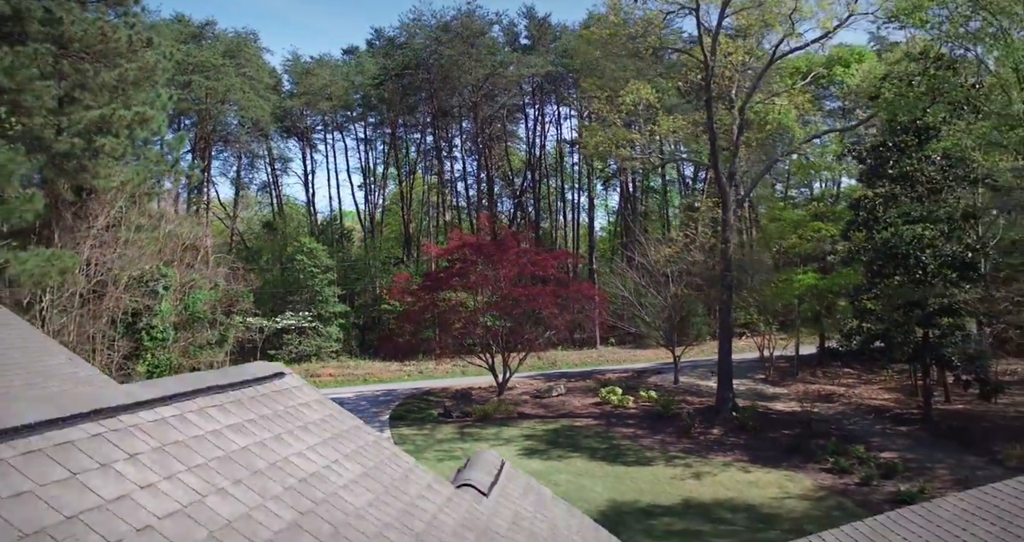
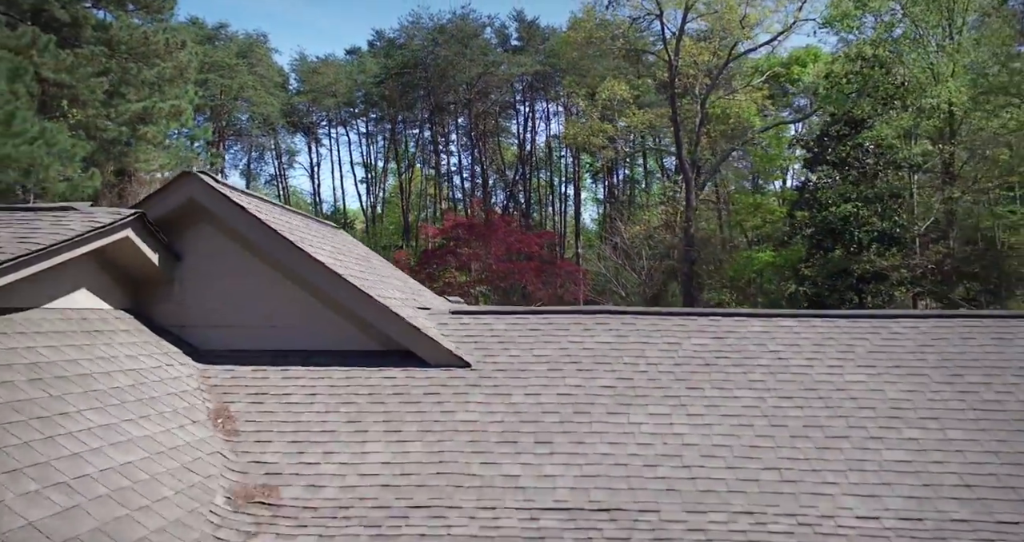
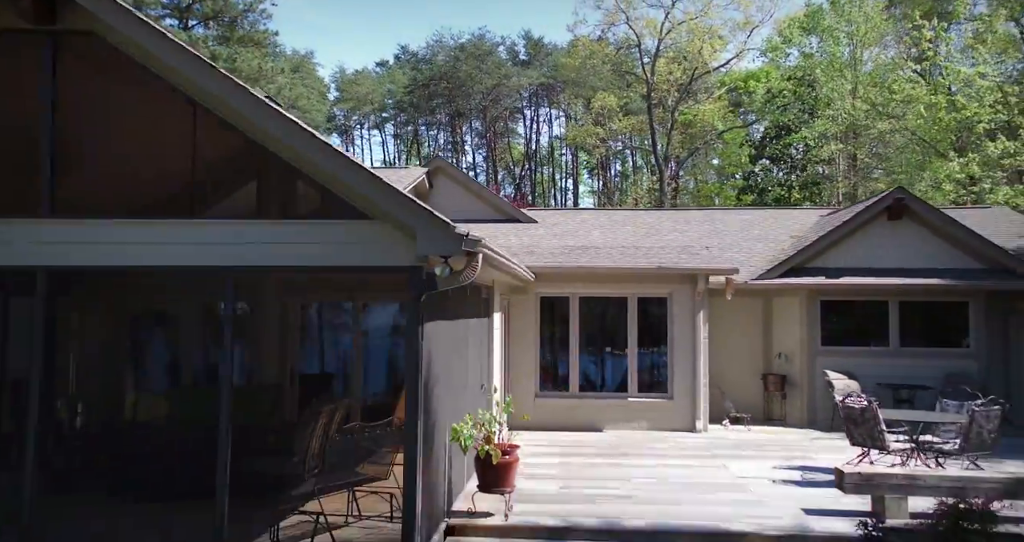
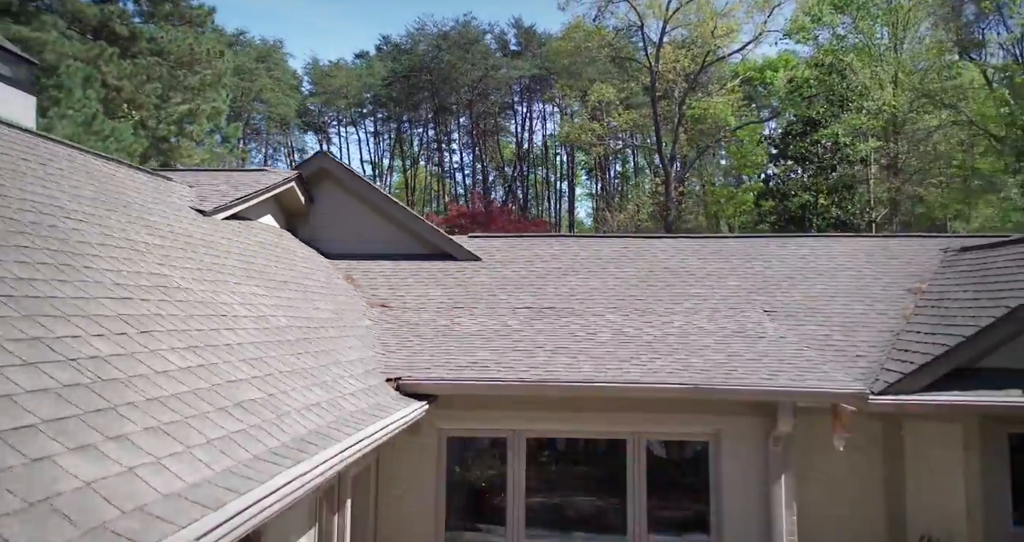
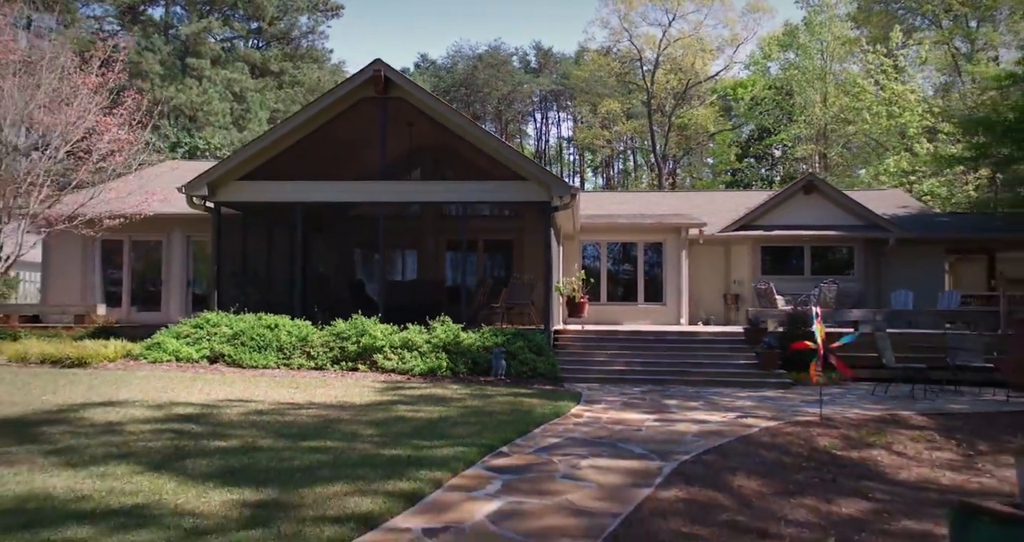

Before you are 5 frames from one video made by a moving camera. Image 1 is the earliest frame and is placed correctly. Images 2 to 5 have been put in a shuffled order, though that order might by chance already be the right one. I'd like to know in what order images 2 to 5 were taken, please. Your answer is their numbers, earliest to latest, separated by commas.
2, 4, 3, 5
